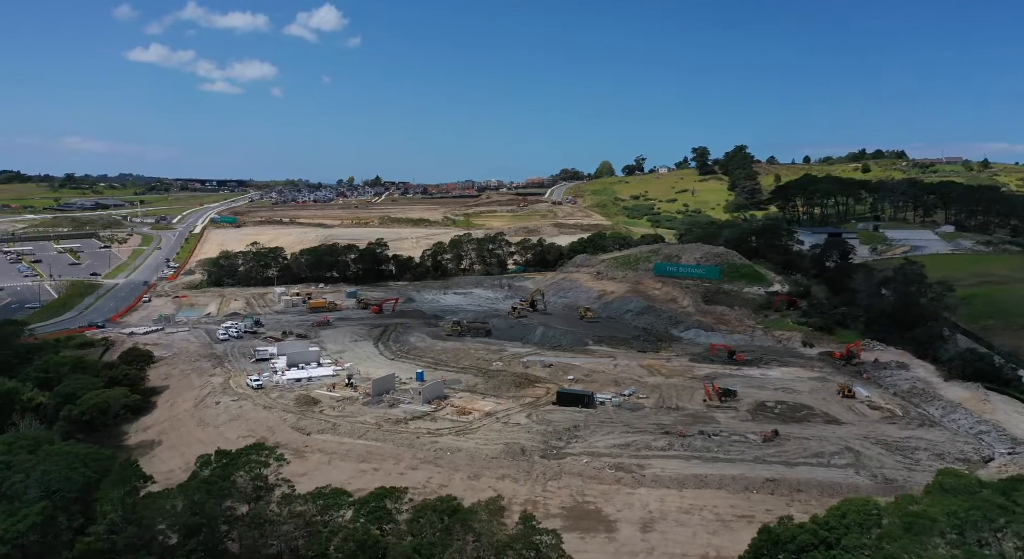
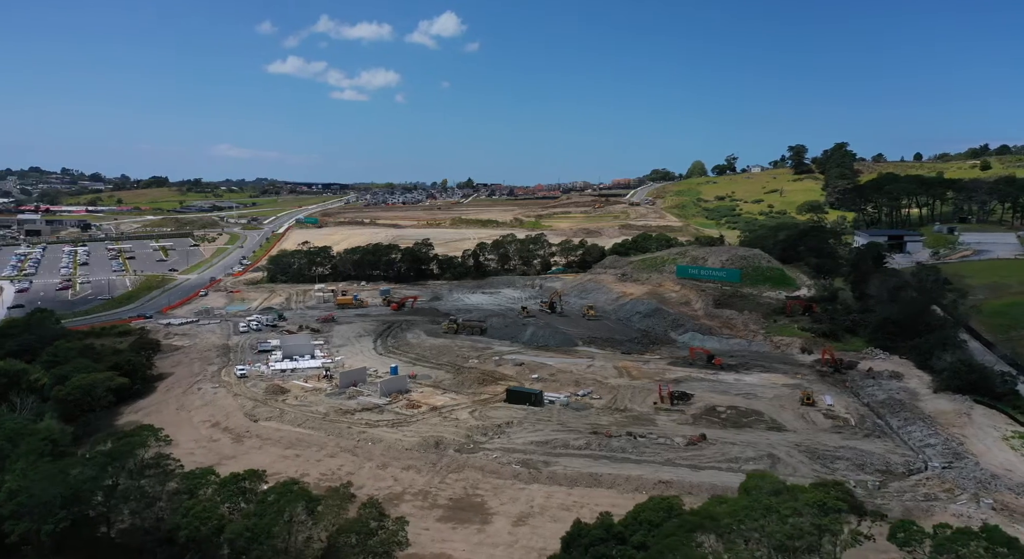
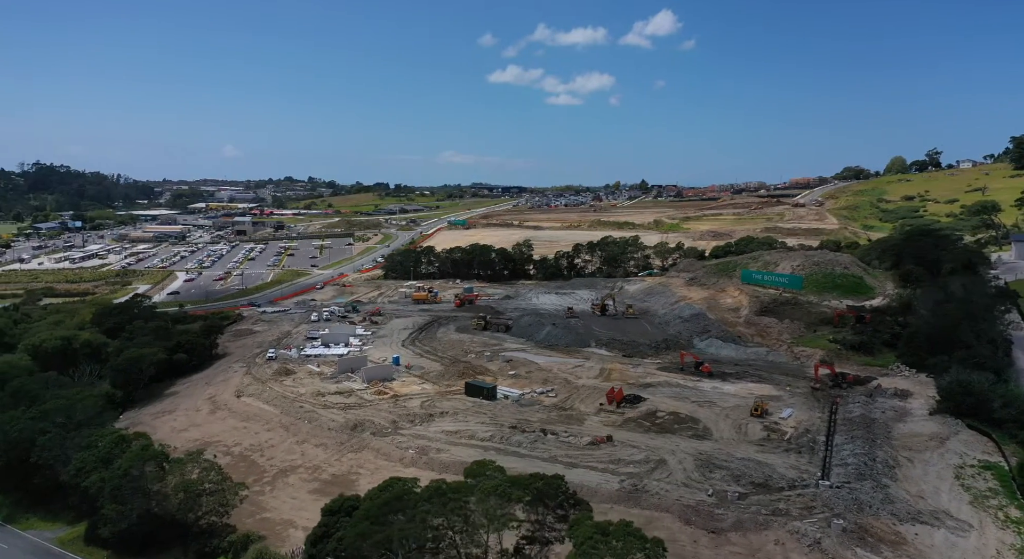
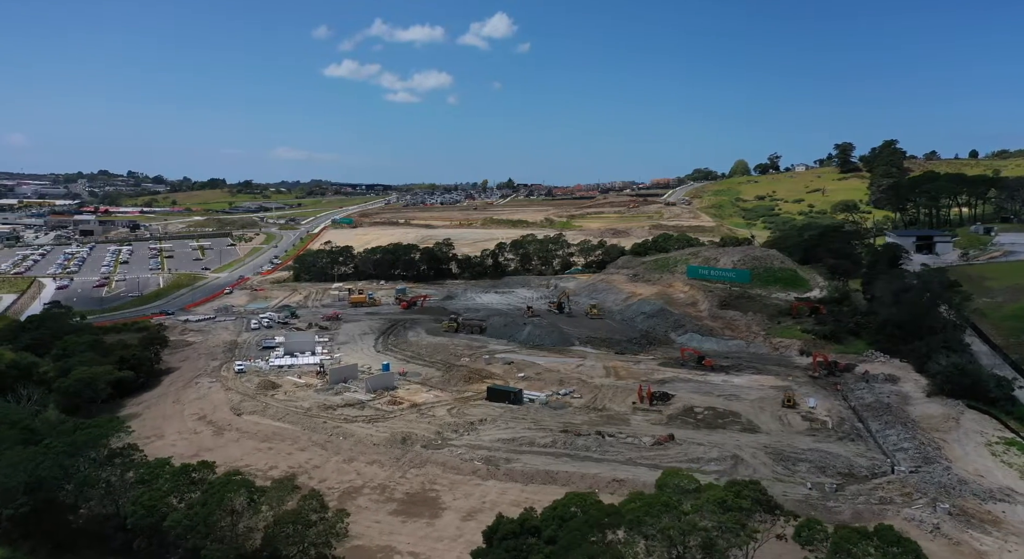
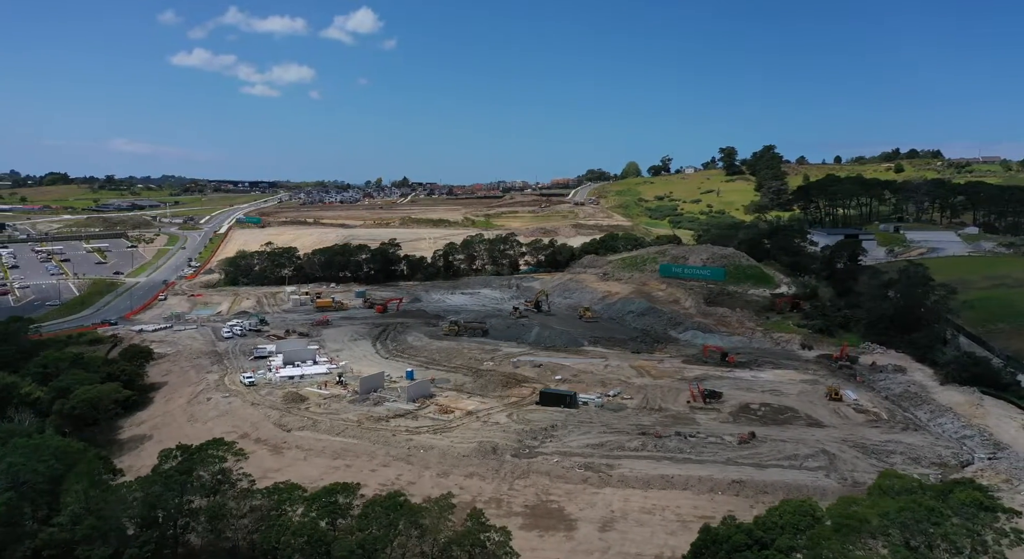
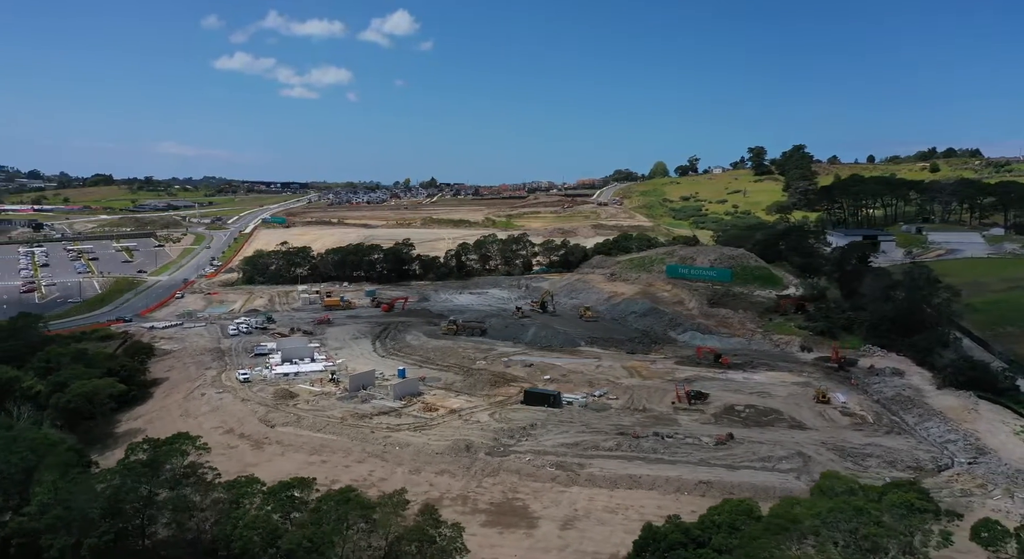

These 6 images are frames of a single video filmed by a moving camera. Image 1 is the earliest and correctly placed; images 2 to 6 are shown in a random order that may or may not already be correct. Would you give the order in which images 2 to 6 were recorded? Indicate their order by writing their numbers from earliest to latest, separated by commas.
5, 6, 2, 4, 3
